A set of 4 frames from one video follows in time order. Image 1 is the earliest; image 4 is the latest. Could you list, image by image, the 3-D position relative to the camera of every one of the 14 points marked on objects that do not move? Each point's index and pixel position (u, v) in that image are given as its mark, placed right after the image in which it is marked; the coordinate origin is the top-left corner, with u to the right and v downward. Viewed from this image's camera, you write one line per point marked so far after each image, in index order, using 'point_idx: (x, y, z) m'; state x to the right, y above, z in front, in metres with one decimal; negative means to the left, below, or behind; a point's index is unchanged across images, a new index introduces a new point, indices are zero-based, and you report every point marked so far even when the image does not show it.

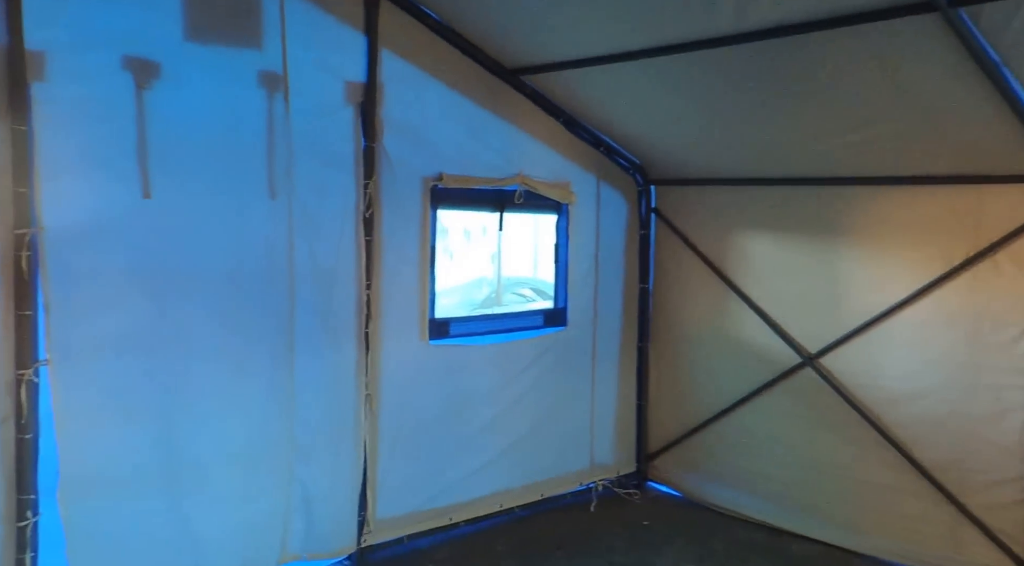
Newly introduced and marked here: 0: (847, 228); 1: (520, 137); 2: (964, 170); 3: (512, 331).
0: (+1.7, +0.3, +3.4) m
1: (0.0, +0.8, +3.5) m
2: (+2.1, +0.6, +3.0) m
3: (-0.1, -0.3, +3.6) m
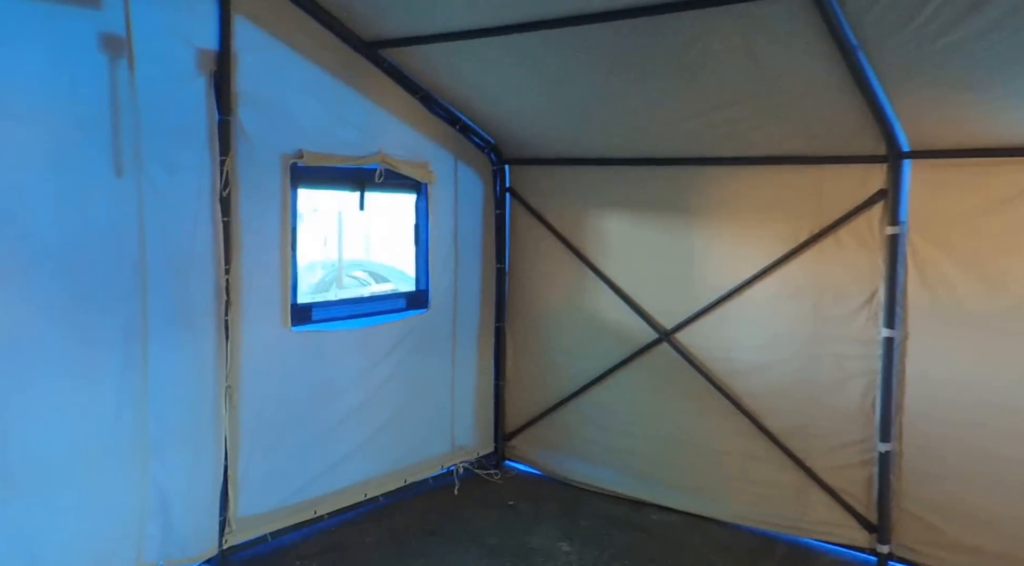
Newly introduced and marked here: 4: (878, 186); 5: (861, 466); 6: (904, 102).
0: (+1.0, +0.4, +3.5) m
1: (-0.7, +0.9, +3.4) m
2: (+1.5, +0.7, +3.2) m
3: (-0.7, -0.2, +3.5) m
4: (+1.7, +0.5, +3.1) m
5: (+1.7, -0.9, +3.2) m
6: (+1.6, +0.7, +2.7) m
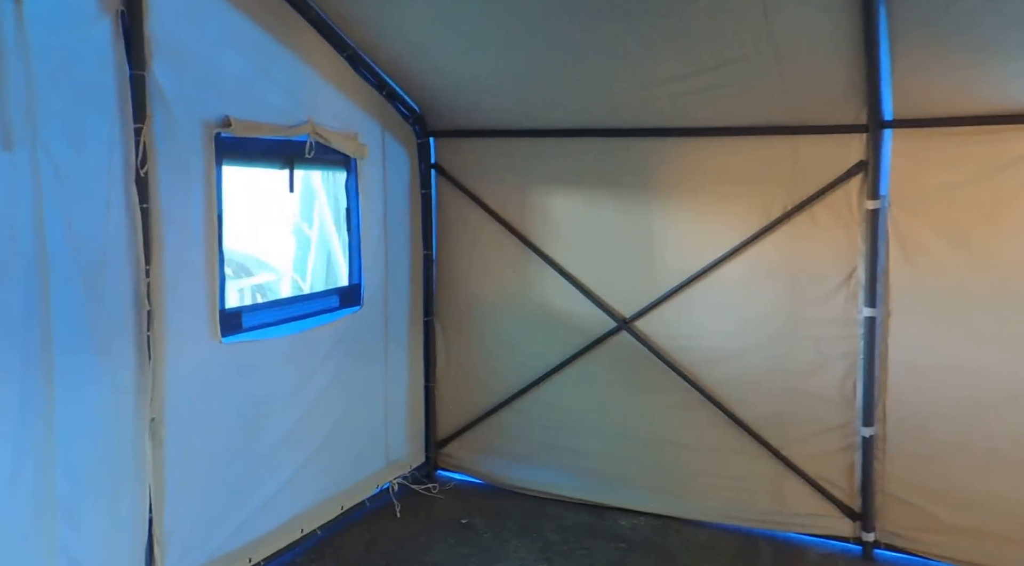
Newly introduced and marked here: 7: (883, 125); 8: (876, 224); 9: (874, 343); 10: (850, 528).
0: (+0.8, +0.5, +3.3) m
1: (-0.9, +0.9, +2.8) m
2: (+1.3, +0.7, +3.0) m
3: (-0.9, -0.1, +2.9) m
4: (+1.6, +0.6, +3.0) m
5: (+1.6, -0.8, +3.1) m
6: (+1.5, +0.8, +2.5) m
7: (+1.6, +0.7, +2.9) m
8: (+1.6, +0.3, +2.9) m
9: (+1.6, -0.3, +2.9) m
10: (+1.6, -1.1, +3.0) m
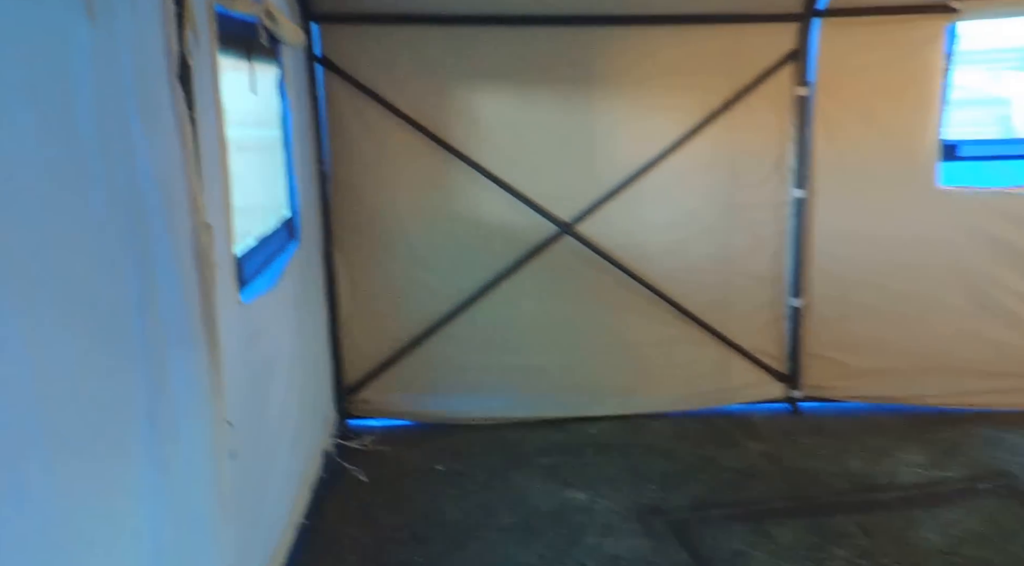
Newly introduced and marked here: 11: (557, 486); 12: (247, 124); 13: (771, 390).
0: (+0.4, +1.0, +3.1) m
1: (-0.9, +1.1, +2.0) m
2: (+1.0, +1.3, +3.0) m
3: (-0.9, +0.1, +2.2) m
4: (+1.3, +1.1, +3.1) m
5: (+1.4, -0.2, +3.4) m
6: (+1.4, +1.3, +2.6) m
7: (+1.4, +1.2, +3.0) m
8: (+1.4, +0.8, +3.1) m
9: (+1.4, +0.3, +3.2) m
10: (+1.4, -0.6, +3.4) m
11: (+0.1, -0.9, +2.7) m
12: (-0.9, +0.5, +2.1) m
13: (+1.4, -0.6, +3.4) m
